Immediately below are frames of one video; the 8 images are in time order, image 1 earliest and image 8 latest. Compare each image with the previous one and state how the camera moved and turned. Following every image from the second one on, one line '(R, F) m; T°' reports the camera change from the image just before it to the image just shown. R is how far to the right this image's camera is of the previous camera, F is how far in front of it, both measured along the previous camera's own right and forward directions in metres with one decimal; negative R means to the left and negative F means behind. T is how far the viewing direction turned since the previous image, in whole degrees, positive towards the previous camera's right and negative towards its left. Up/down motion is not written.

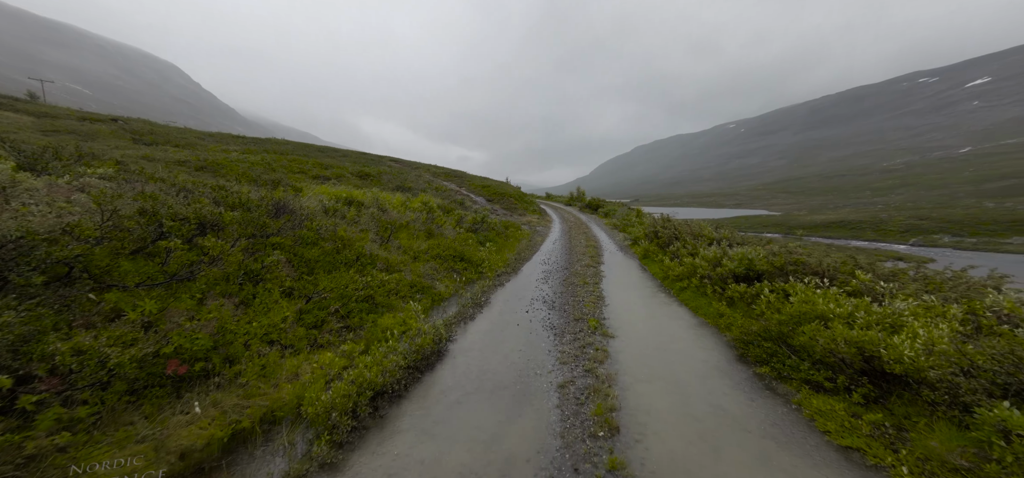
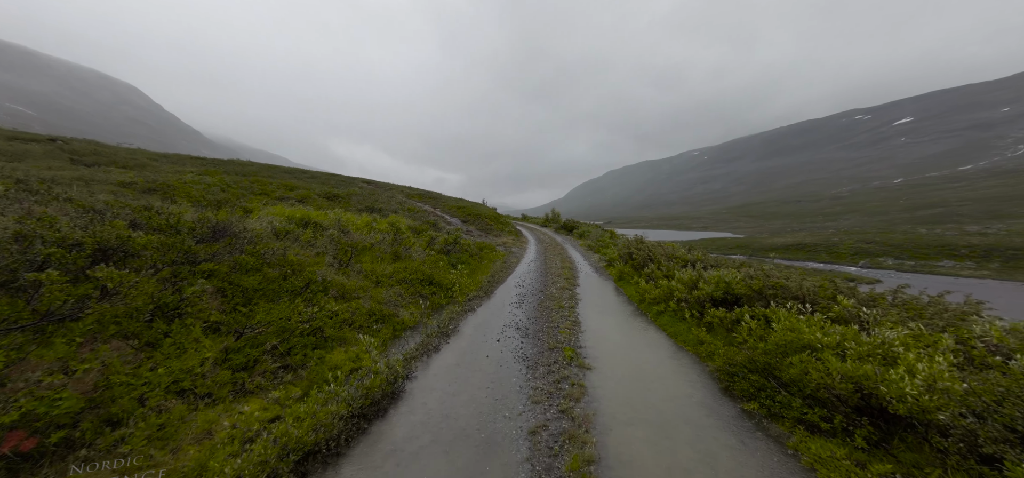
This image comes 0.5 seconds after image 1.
(+0.2, +0.9) m; +4°
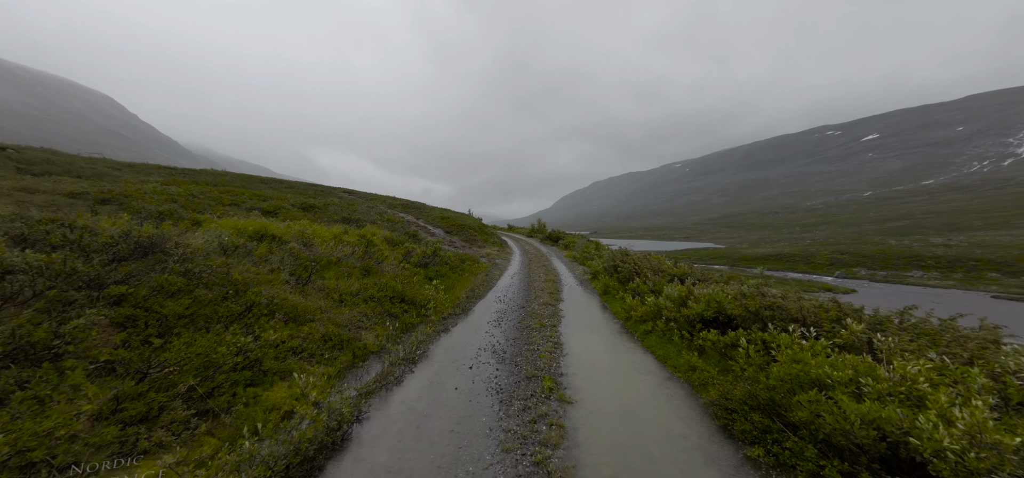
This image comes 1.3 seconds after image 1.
(+0.4, +1.2) m; +2°
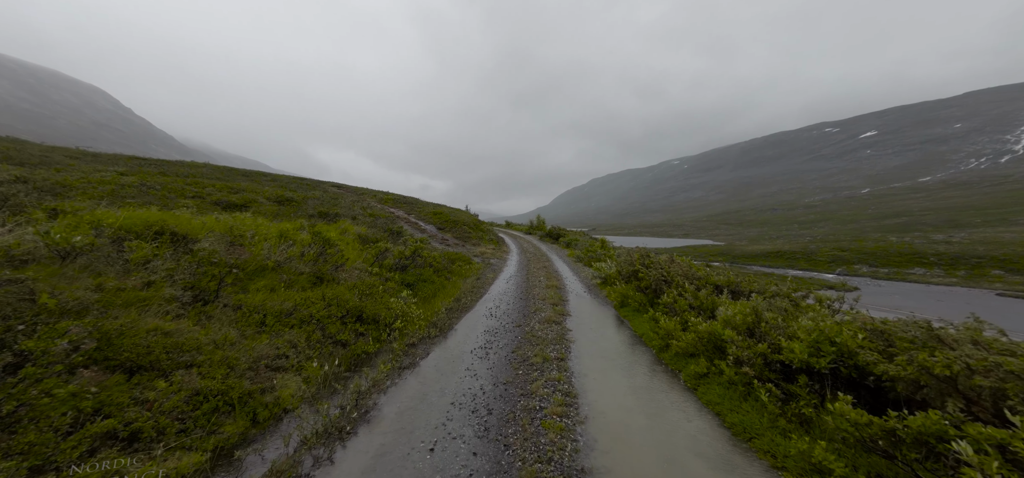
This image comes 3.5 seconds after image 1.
(+0.2, +4.7) m; 0°
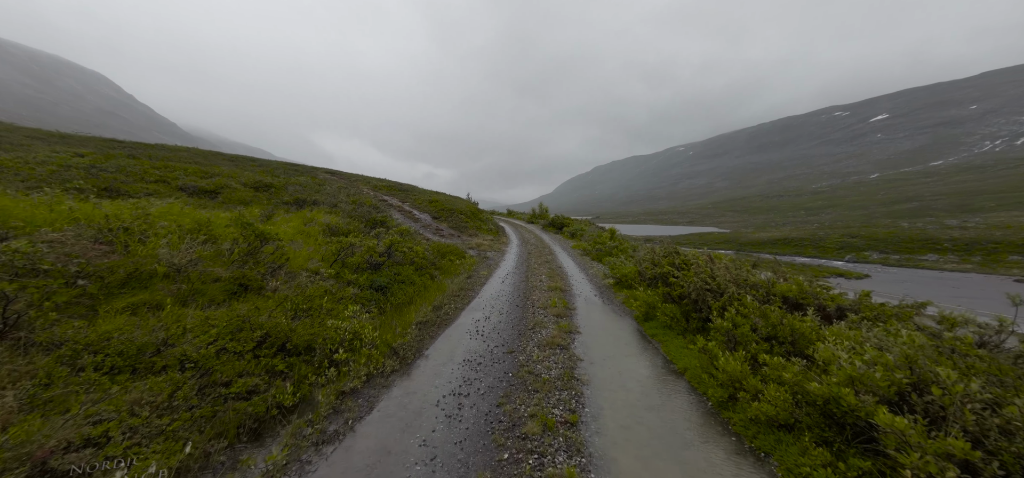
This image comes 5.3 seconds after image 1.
(+0.5, +4.4) m; -1°
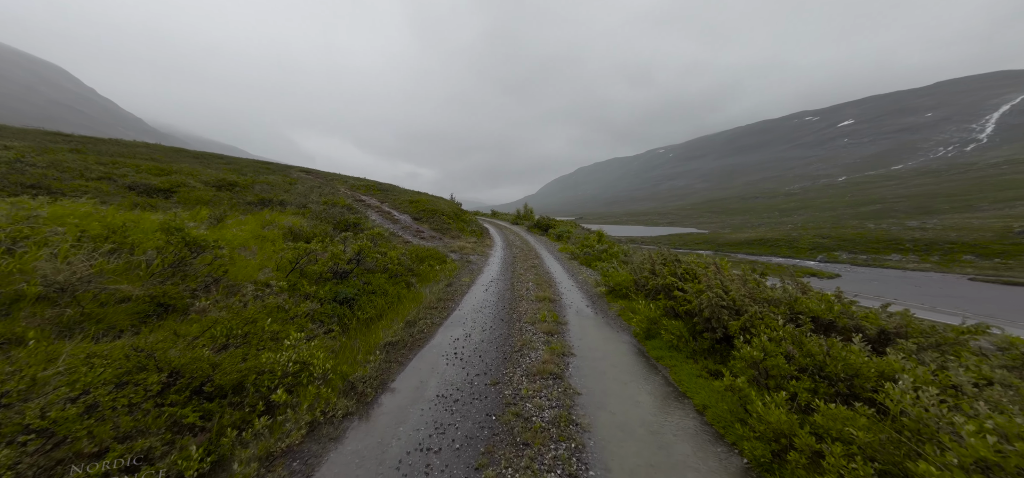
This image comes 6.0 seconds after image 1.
(0.0, +1.9) m; +3°
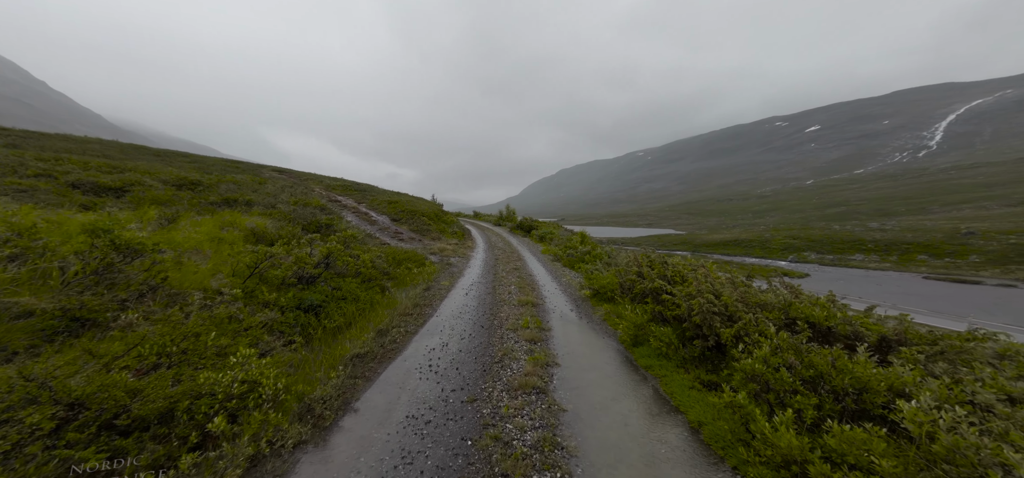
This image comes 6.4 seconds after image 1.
(+0.1, +0.9) m; +3°
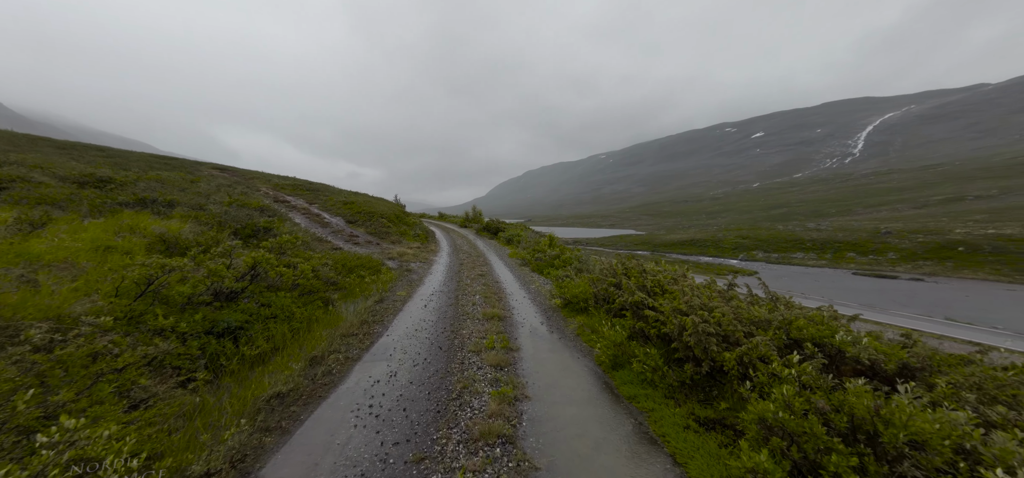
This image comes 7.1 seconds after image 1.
(+0.2, +1.9) m; +6°
